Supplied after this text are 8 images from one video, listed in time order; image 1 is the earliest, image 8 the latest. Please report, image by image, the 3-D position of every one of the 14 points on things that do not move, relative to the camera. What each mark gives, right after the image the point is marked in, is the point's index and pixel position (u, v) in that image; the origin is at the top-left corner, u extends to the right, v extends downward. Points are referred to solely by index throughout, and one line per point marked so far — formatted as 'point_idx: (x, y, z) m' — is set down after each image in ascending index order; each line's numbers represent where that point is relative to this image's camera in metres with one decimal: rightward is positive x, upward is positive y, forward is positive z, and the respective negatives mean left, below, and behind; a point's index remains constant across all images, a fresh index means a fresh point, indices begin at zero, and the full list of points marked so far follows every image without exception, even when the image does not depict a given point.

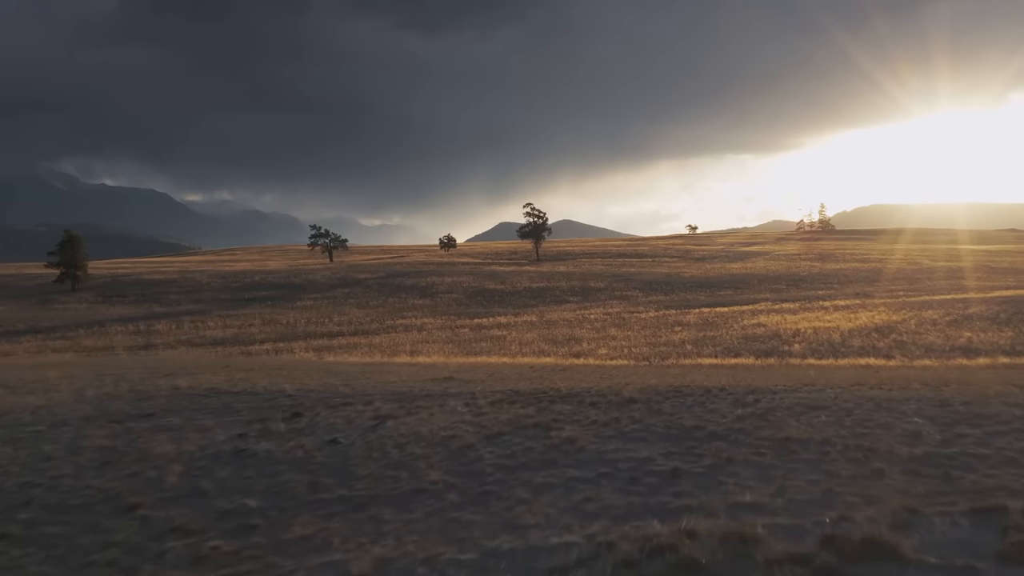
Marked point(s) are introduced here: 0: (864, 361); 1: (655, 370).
0: (+11.1, -2.4, +18.8) m
1: (+3.2, -1.8, +13.1) m
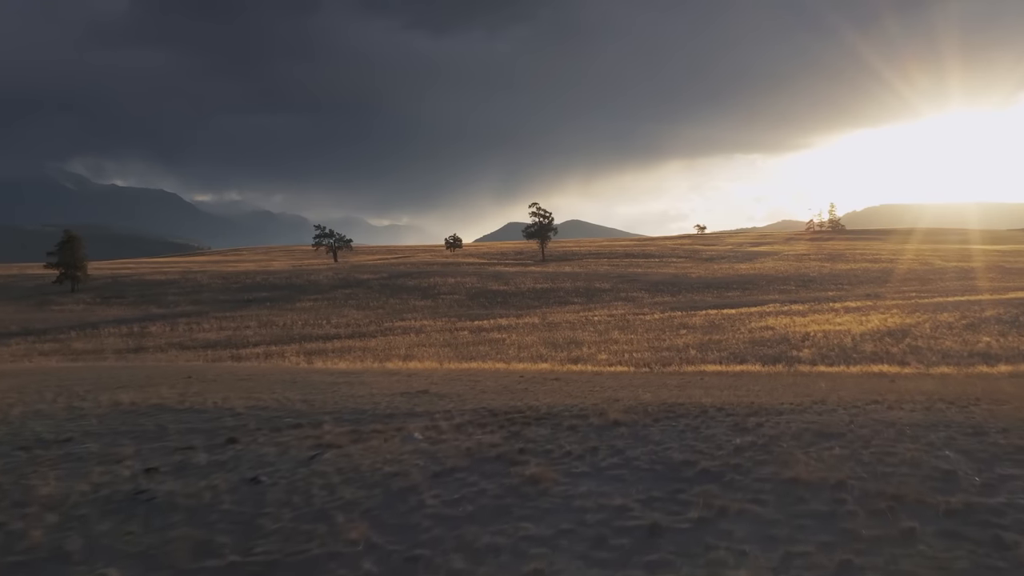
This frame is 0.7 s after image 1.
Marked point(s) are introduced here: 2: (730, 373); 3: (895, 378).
0: (+10.9, -2.5, +17.8) m
1: (+2.9, -1.9, +12.2) m
2: (+5.8, -2.3, +15.9) m
3: (+9.2, -2.2, +14.4) m
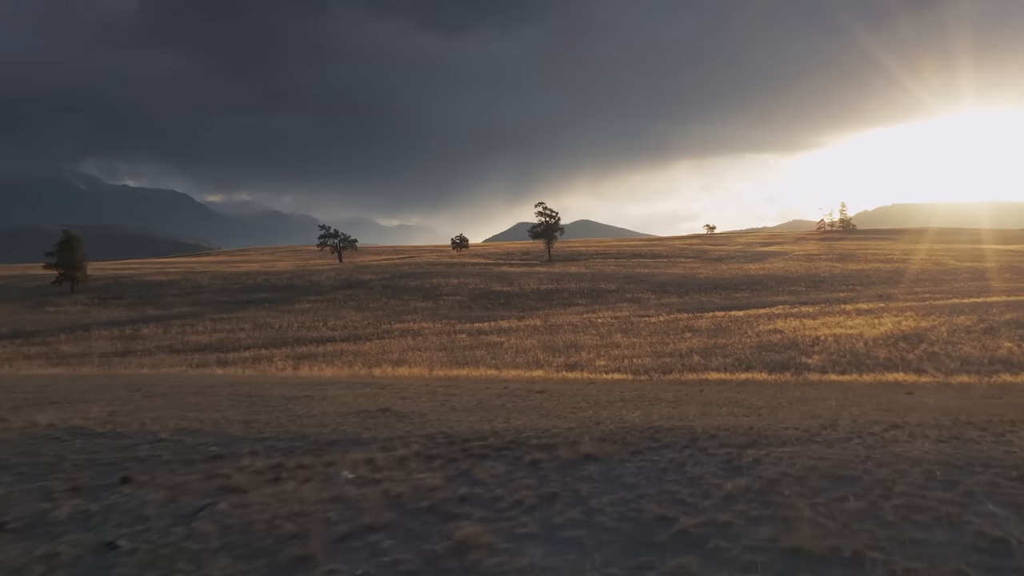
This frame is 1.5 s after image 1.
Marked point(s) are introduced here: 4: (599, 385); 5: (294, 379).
0: (+10.7, -2.5, +16.7) m
1: (+2.5, -2.0, +11.2) m
2: (+5.4, -2.4, +14.8) m
3: (+8.9, -2.3, +13.2) m
4: (+2.0, -2.3, +13.7) m
5: (-5.5, -2.2, +14.5) m
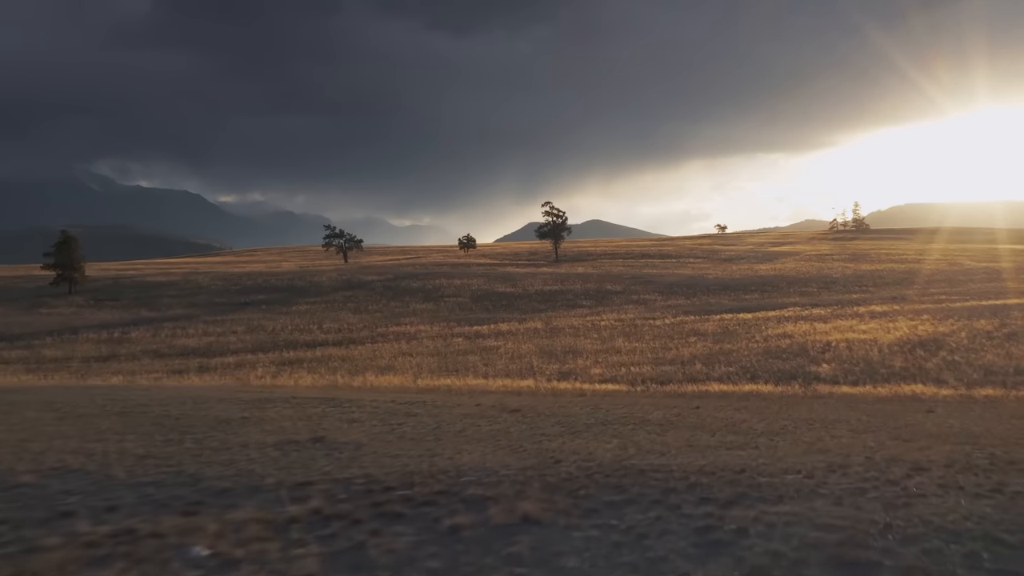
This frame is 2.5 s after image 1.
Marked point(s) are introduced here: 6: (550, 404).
0: (+10.3, -2.7, +15.3) m
1: (+2.1, -2.1, +10.0) m
2: (+5.0, -2.5, +13.6) m
3: (+8.4, -2.4, +11.9) m
4: (+1.5, -2.4, +12.5) m
5: (-5.9, -2.3, +13.5) m
6: (+0.7, -2.3, +11.6) m
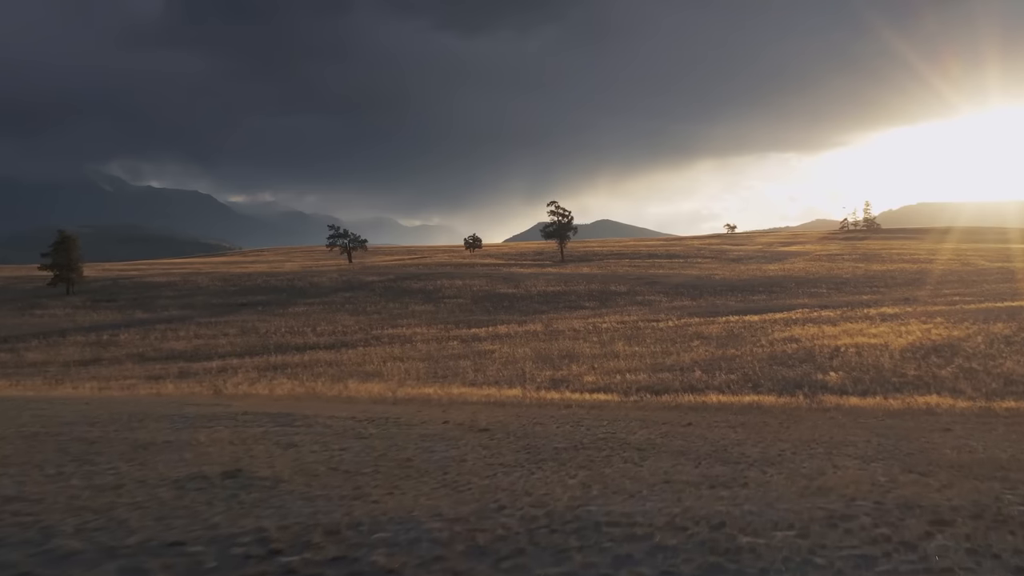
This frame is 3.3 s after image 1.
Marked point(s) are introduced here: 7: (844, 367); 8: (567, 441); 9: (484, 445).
0: (+9.8, -2.8, +14.2) m
1: (+1.6, -2.2, +8.9) m
2: (+4.6, -2.6, +12.5) m
3: (+8.0, -2.5, +10.8) m
4: (+1.1, -2.5, +11.5) m
5: (-6.4, -2.4, +12.5) m
6: (+0.3, -2.3, +10.6) m
7: (+11.0, -2.6, +19.8) m
8: (+0.8, -2.1, +8.3) m
9: (-0.3, -2.1, +7.9) m
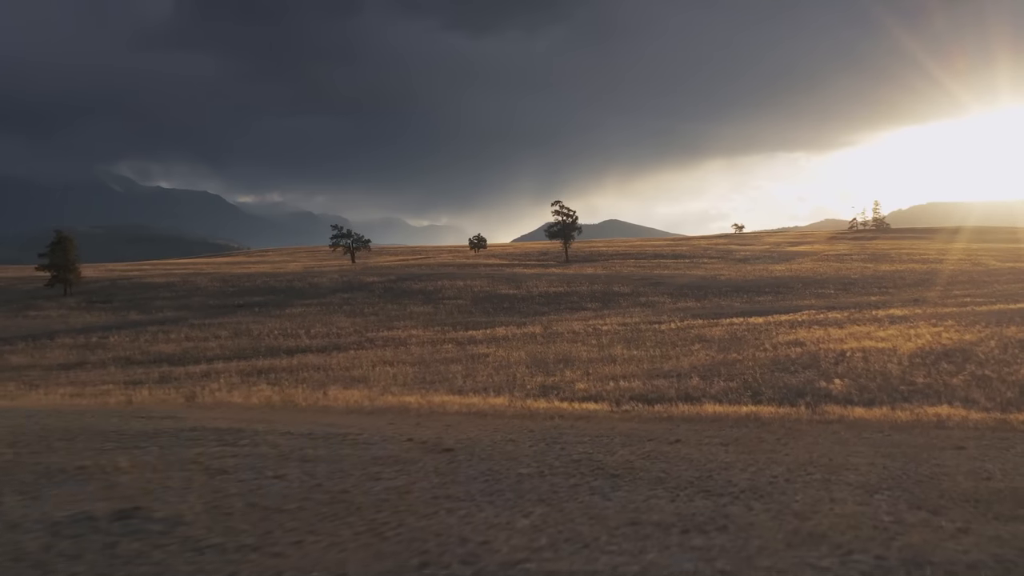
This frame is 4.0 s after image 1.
0: (+9.4, -2.9, +13.3) m
1: (+1.1, -2.3, +8.1) m
2: (+4.1, -2.7, +11.6) m
3: (+7.5, -2.6, +9.9) m
4: (+0.6, -2.6, +10.7) m
5: (-6.8, -2.5, +11.8) m
6: (-0.2, -2.4, +9.8) m
7: (+10.7, -2.7, +18.9) m
8: (+0.3, -2.2, +7.5) m
9: (-0.8, -2.1, +7.0) m
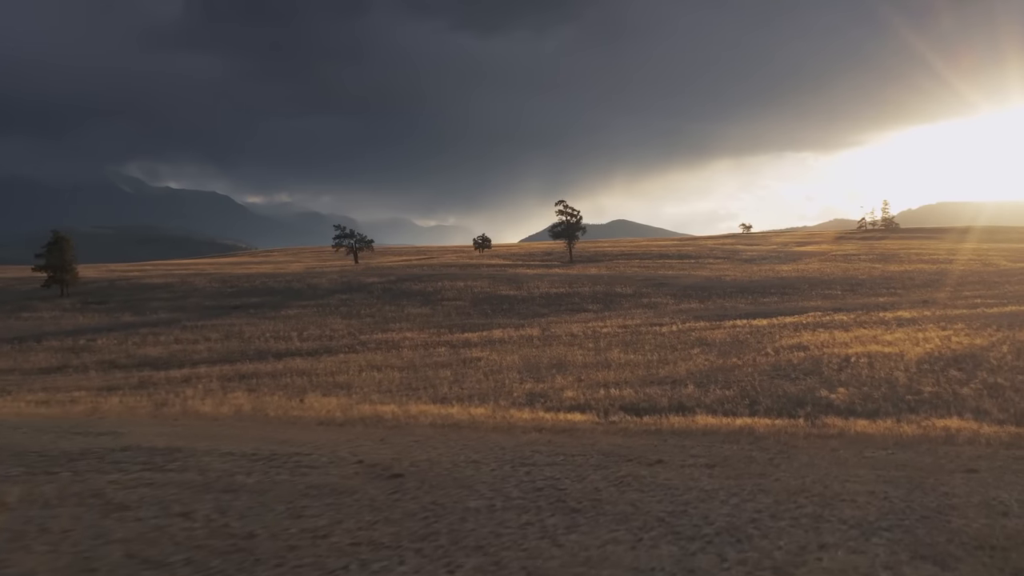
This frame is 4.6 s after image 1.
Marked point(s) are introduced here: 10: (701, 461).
0: (+9.0, -3.0, +12.3) m
1: (+0.6, -2.4, +7.3) m
2: (+3.7, -2.8, +10.8) m
3: (+7.0, -2.7, +9.0) m
4: (+0.1, -2.6, +9.9) m
5: (-7.3, -2.5, +11.1) m
6: (-0.7, -2.5, +9.0) m
7: (+10.3, -2.8, +18.0) m
8: (-0.2, -2.3, +6.7) m
9: (-1.4, -2.2, +6.2) m
10: (+2.9, -2.6, +9.2) m
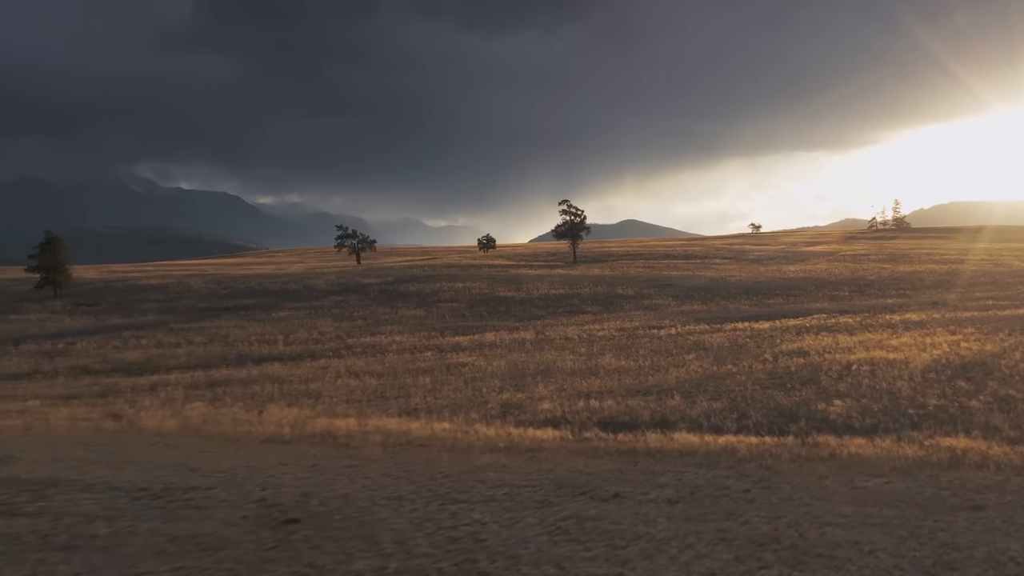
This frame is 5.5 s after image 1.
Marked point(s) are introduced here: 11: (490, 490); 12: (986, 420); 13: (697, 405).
0: (+8.2, -3.1, +11.1) m
1: (-0.3, -2.5, +6.2) m
2: (+2.8, -2.9, +9.6) m
3: (+6.2, -2.8, +7.8) m
4: (-0.7, -2.8, +8.8) m
5: (-8.1, -2.7, +10.1) m
6: (-1.5, -2.6, +7.9) m
7: (+9.6, -2.9, +16.7) m
8: (-1.1, -2.4, +5.6) m
9: (-2.2, -2.4, +5.2) m
10: (+2.1, -2.8, +8.1) m
11: (-0.2, -2.7, +8.1) m
12: (+11.2, -3.1, +14.0) m
13: (+5.0, -3.1, +16.0) m
